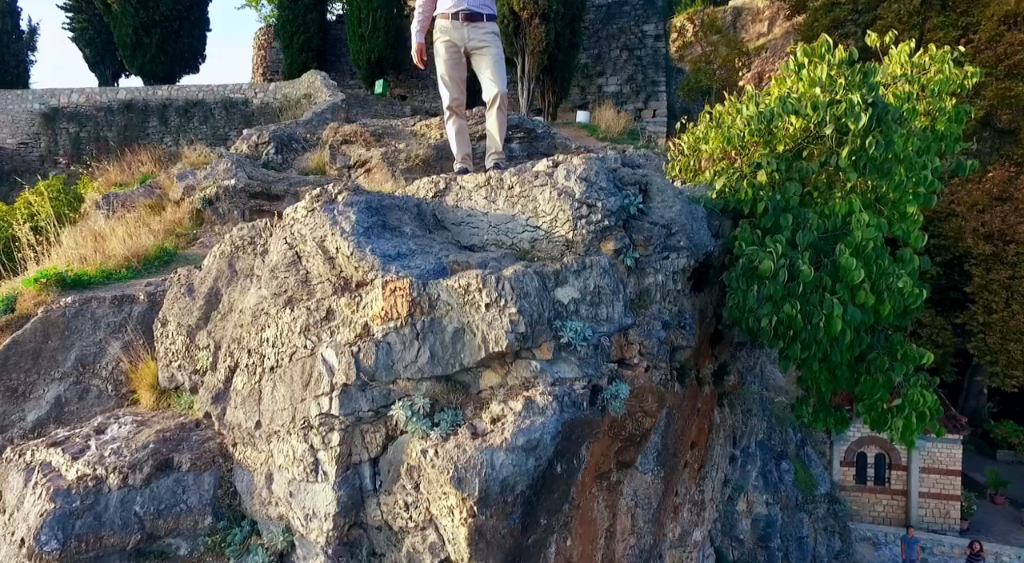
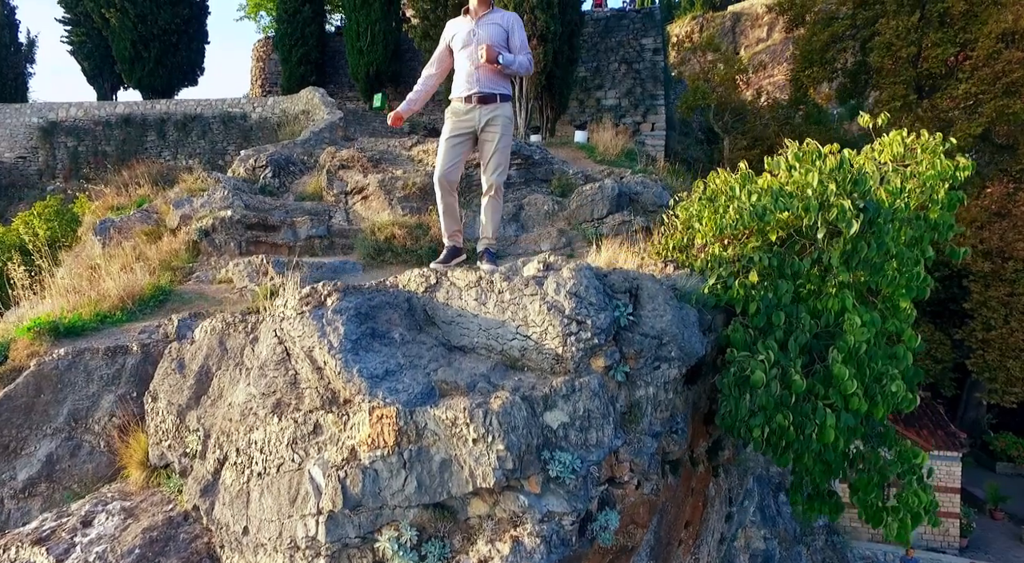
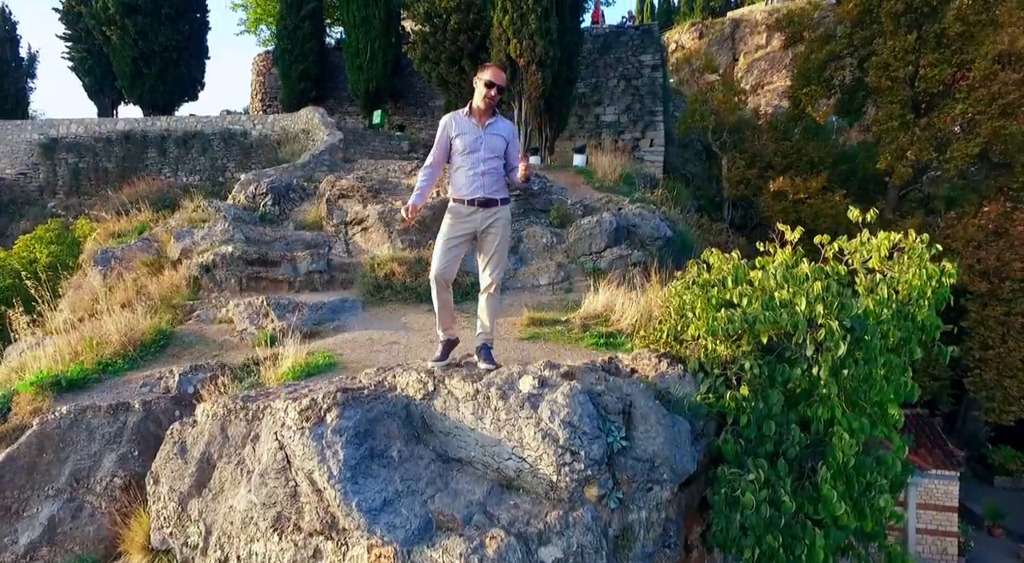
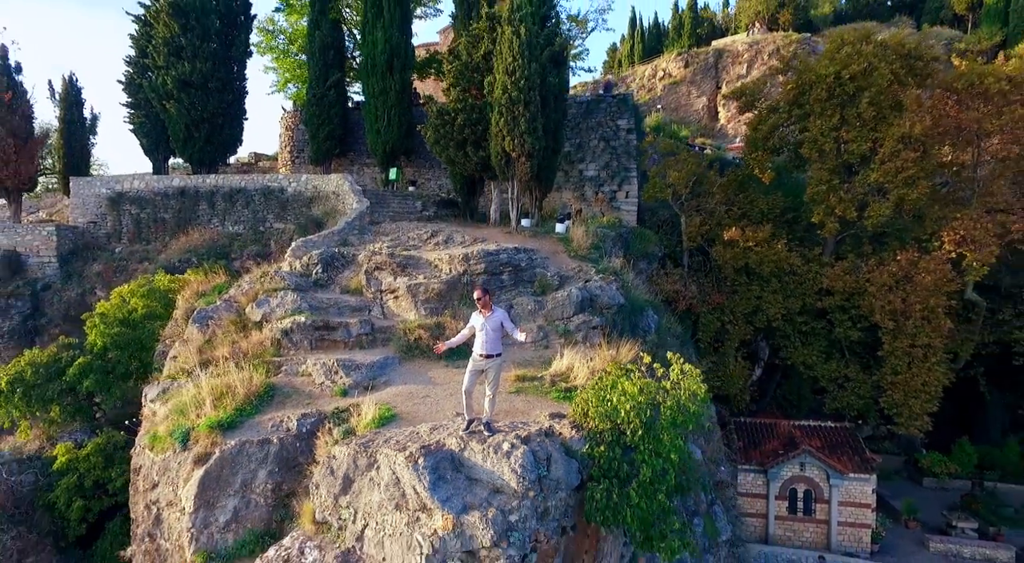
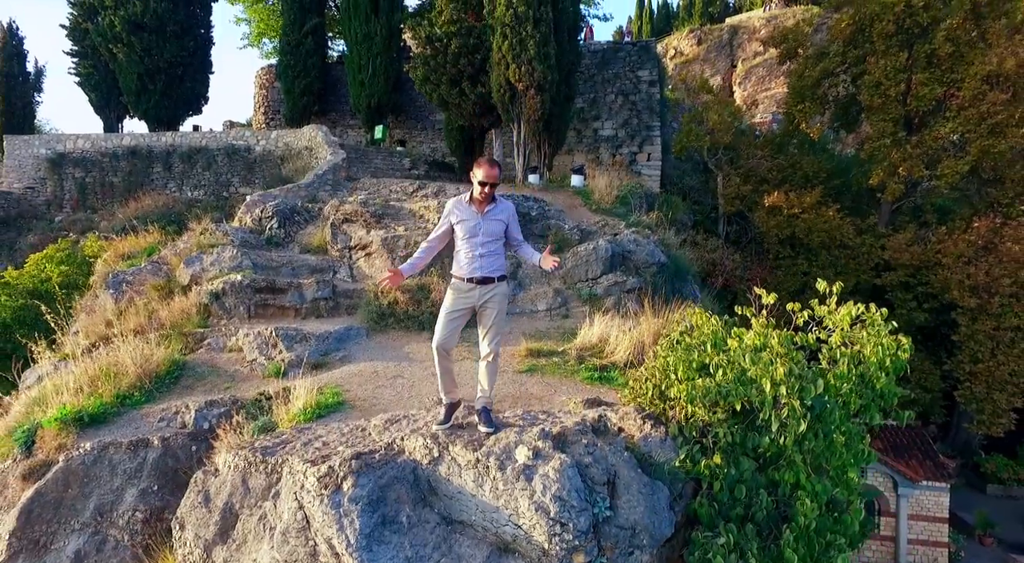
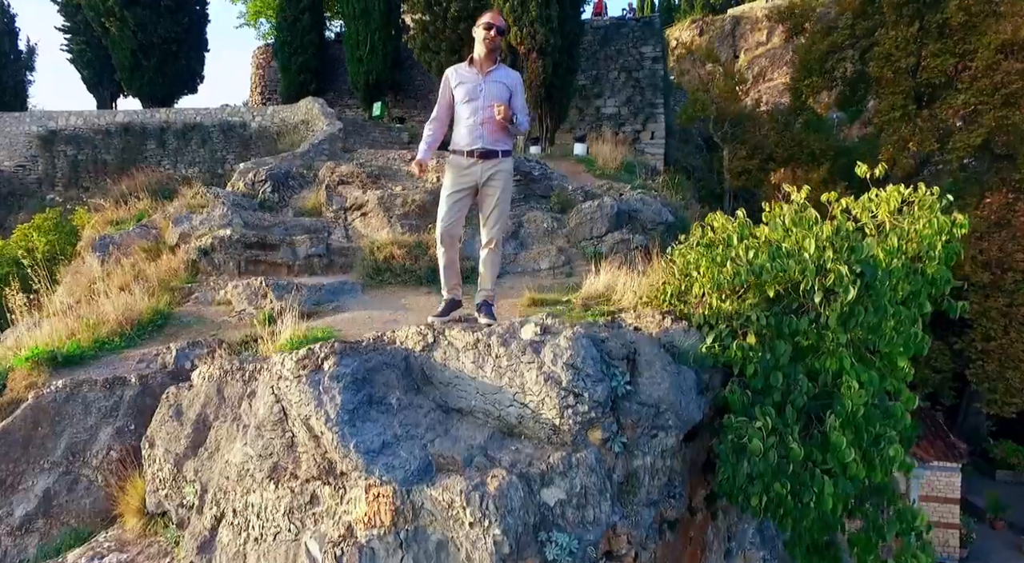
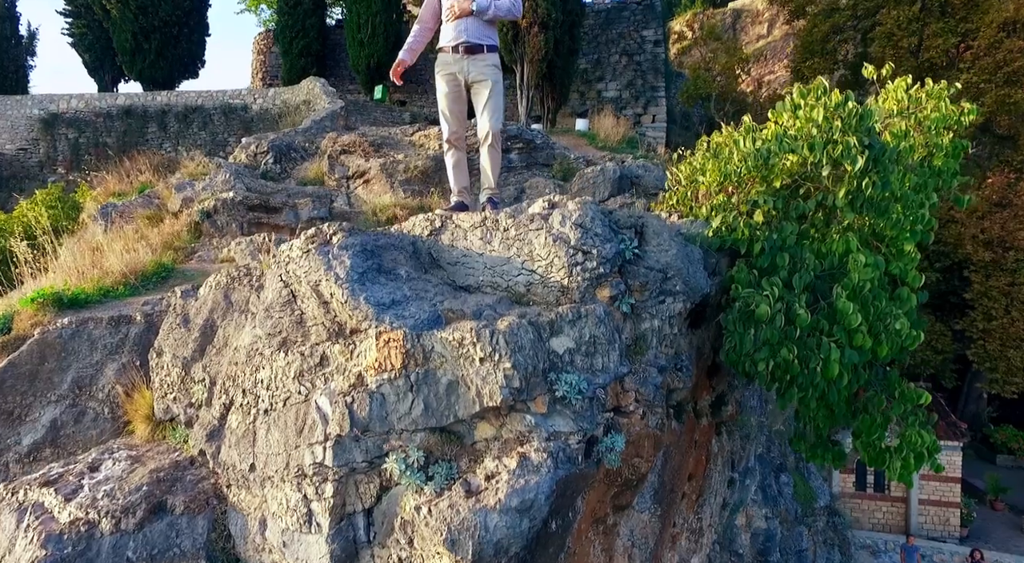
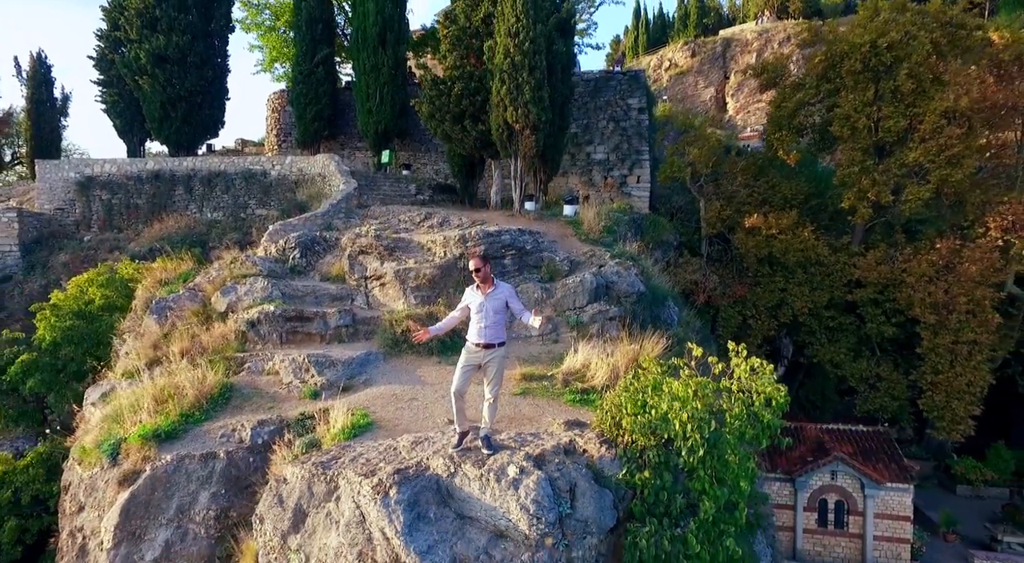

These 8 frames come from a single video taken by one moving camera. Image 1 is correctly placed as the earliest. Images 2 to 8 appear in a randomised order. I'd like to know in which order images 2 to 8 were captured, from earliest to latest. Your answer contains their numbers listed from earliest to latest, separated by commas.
7, 2, 6, 3, 5, 8, 4
